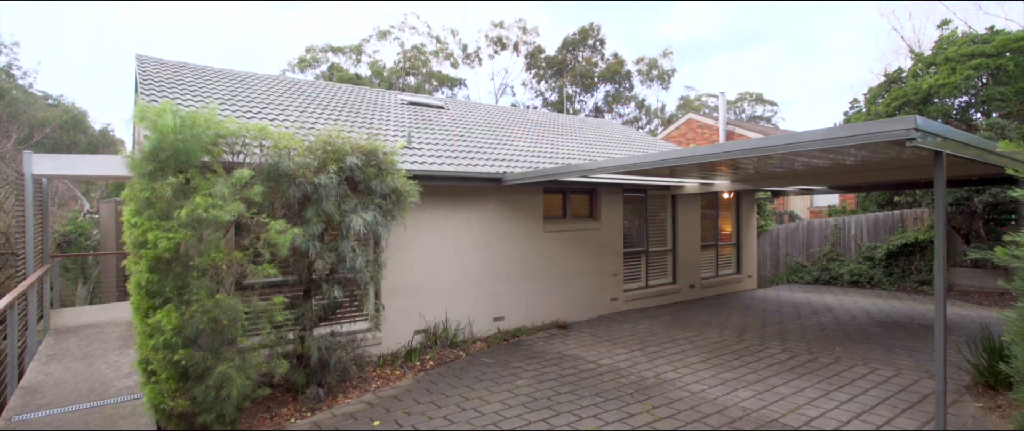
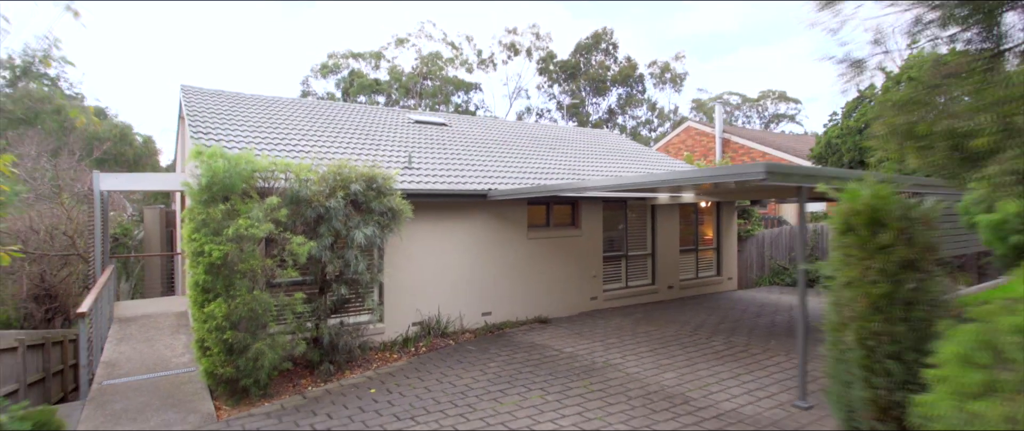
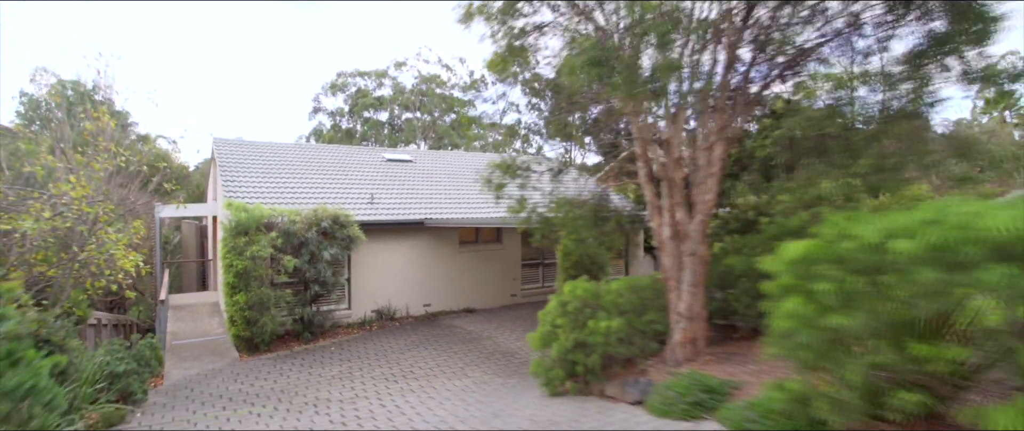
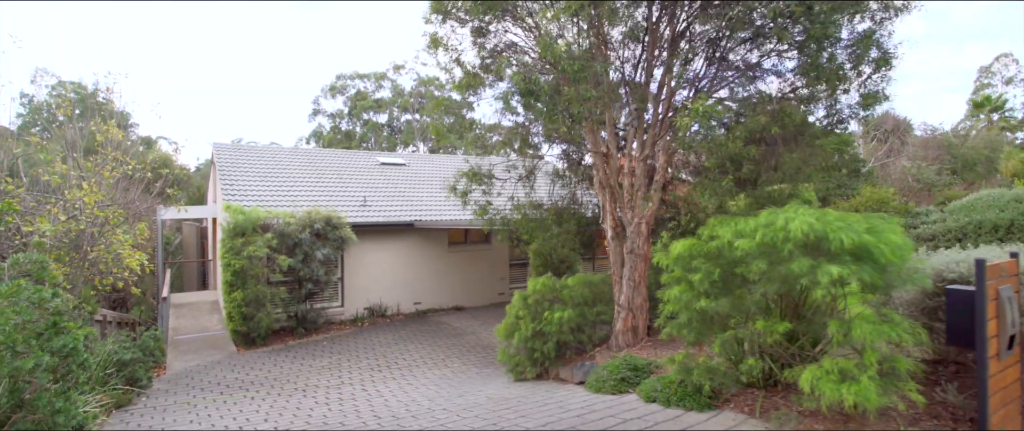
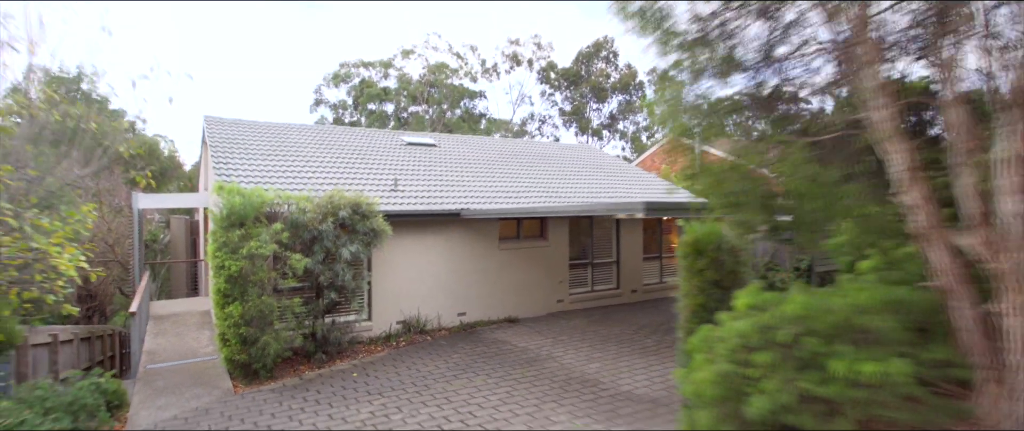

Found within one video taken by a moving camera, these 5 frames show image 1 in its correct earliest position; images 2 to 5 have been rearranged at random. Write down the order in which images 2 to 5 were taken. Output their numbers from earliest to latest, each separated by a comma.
2, 5, 3, 4
